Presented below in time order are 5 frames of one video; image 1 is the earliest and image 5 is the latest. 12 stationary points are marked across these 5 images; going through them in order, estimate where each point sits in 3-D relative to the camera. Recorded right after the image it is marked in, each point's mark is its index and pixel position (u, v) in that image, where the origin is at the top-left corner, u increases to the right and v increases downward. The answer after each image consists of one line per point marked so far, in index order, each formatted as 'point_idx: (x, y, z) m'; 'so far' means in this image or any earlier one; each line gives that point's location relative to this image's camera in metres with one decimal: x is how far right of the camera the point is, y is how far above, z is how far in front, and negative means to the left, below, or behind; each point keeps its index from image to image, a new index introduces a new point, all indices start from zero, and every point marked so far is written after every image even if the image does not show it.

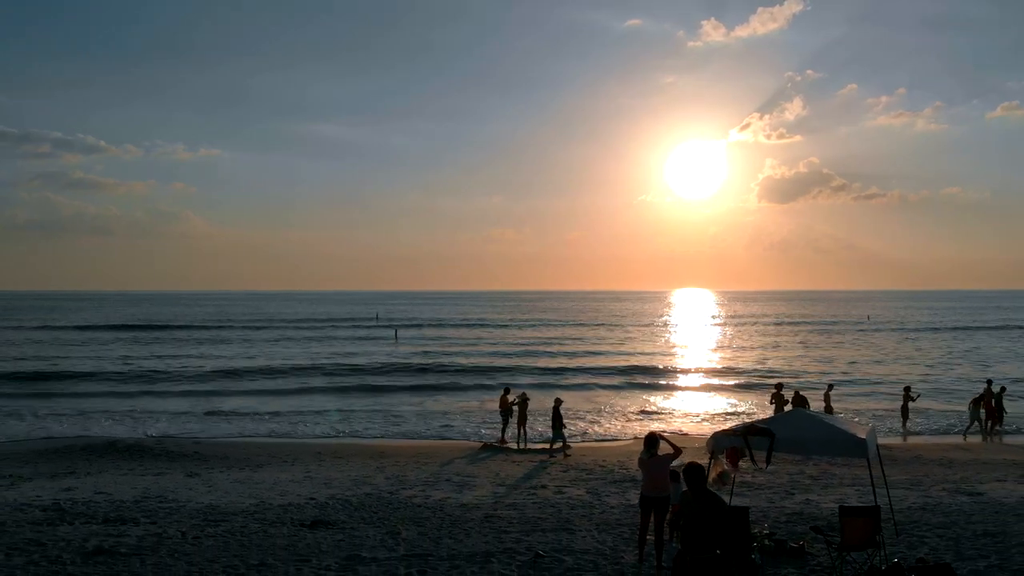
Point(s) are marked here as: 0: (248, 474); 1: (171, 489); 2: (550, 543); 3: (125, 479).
0: (-4.4, -3.1, +12.3) m
1: (-5.1, -3.0, +11.1) m
2: (+0.4, -2.5, +7.2) m
3: (-6.3, -3.1, +11.8) m
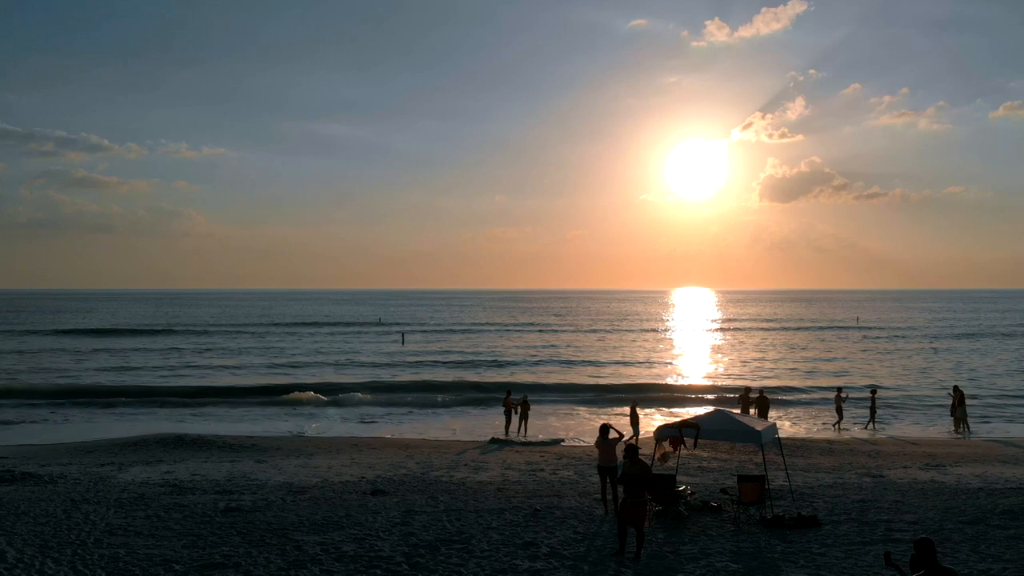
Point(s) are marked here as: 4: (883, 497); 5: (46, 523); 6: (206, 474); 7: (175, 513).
0: (-4.3, -3.6, +15.4) m
1: (-5.1, -3.5, +14.1) m
2: (+0.5, -3.0, +10.2) m
3: (-6.2, -3.6, +14.9) m
4: (+5.8, -3.3, +11.4) m
5: (-6.2, -3.2, +9.7) m
6: (-5.8, -3.5, +13.8) m
7: (-4.7, -3.1, +10.2) m
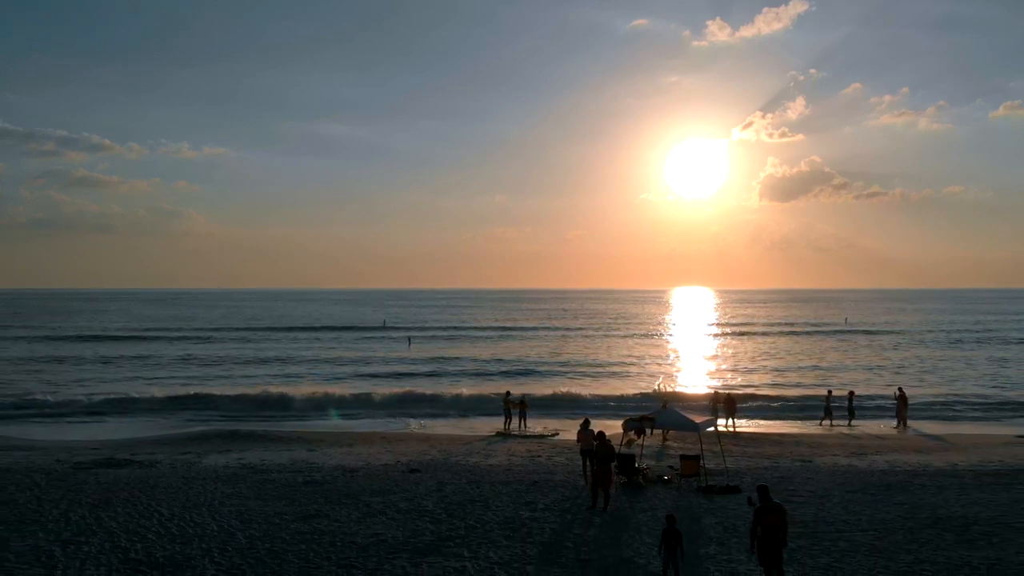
0: (-4.2, -4.2, +18.9) m
1: (-5.0, -4.1, +17.6) m
2: (+0.6, -3.6, +13.7) m
3: (-6.1, -4.2, +18.4) m
4: (+5.9, -3.8, +14.9) m
5: (-6.1, -3.7, +13.2) m
6: (-5.7, -4.1, +17.3) m
7: (-4.6, -3.7, +13.7) m
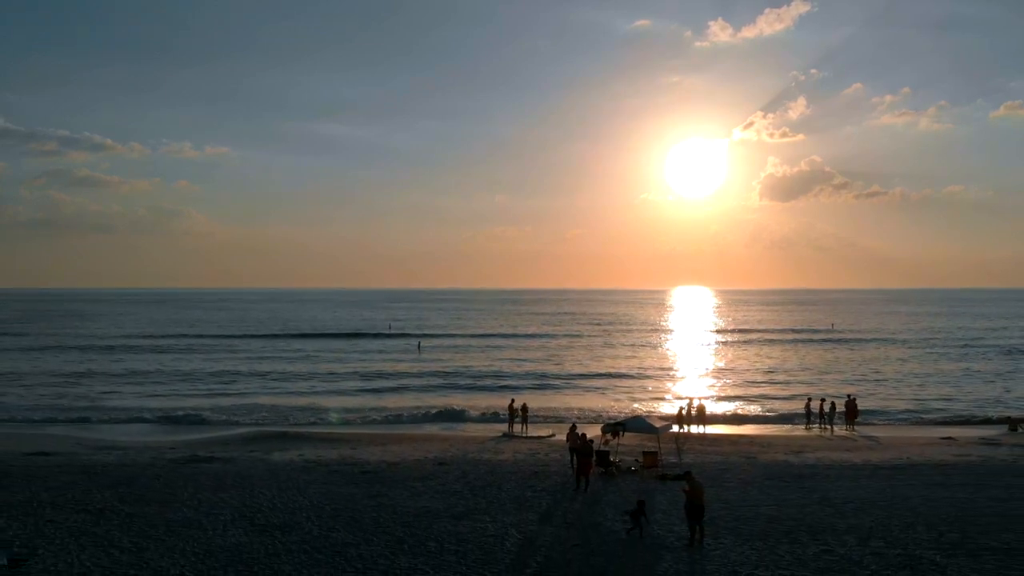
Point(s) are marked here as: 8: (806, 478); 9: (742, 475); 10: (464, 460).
0: (-4.1, -5.1, +23.3) m
1: (-4.8, -5.0, +22.1) m
2: (+0.7, -4.5, +18.2) m
3: (-6.0, -5.1, +22.8) m
4: (+6.0, -4.8, +19.3) m
5: (-6.0, -4.7, +17.6) m
6: (-5.5, -5.0, +21.7) m
7: (-4.4, -4.6, +18.1) m
8: (+7.3, -4.7, +17.9) m
9: (+5.7, -4.7, +18.1) m
10: (-1.3, -4.8, +19.9) m
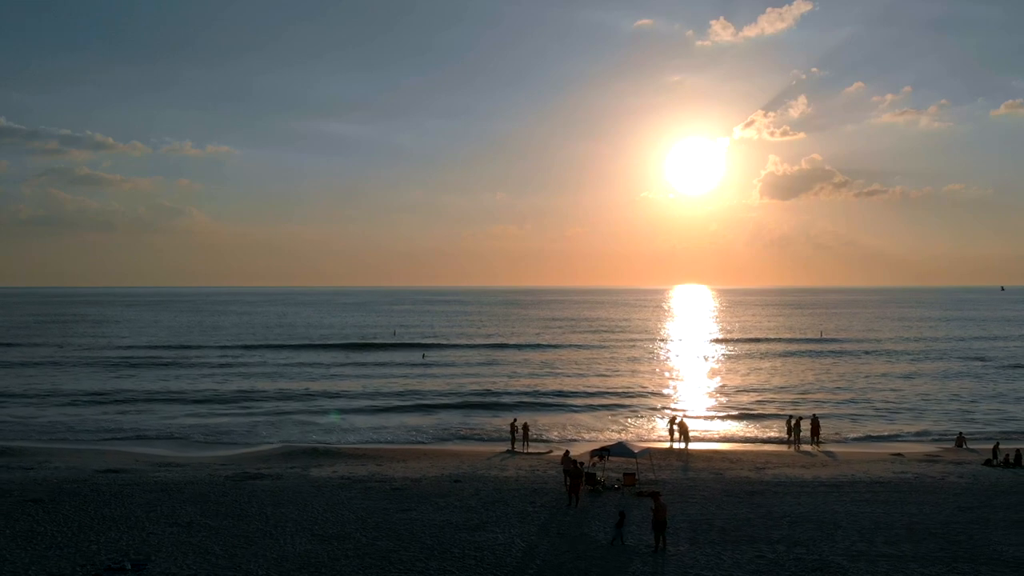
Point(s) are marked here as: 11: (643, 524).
0: (-4.0, -6.6, +27.1) m
1: (-4.7, -6.5, +25.9) m
2: (+0.8, -6.0, +22.0) m
3: (-5.8, -6.6, +26.6) m
4: (+6.1, -6.3, +23.1) m
5: (-5.9, -6.1, +21.4) m
6: (-5.4, -6.5, +25.5) m
7: (-4.3, -6.1, +21.9) m
8: (+7.4, -6.2, +21.7) m
9: (+5.9, -6.2, +21.9) m
10: (-1.2, -6.2, +23.7) m
11: (+3.3, -6.0, +18.3) m
